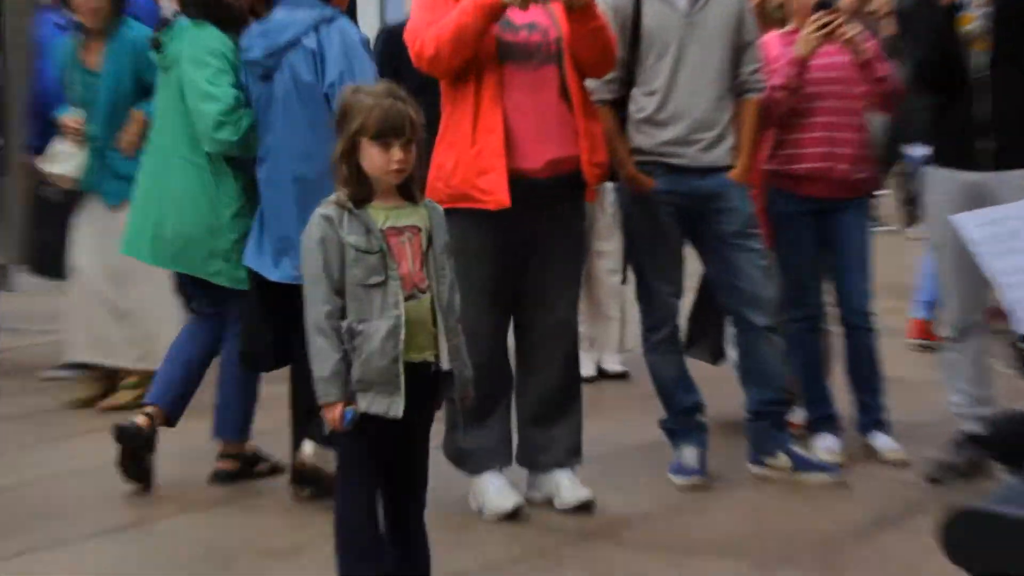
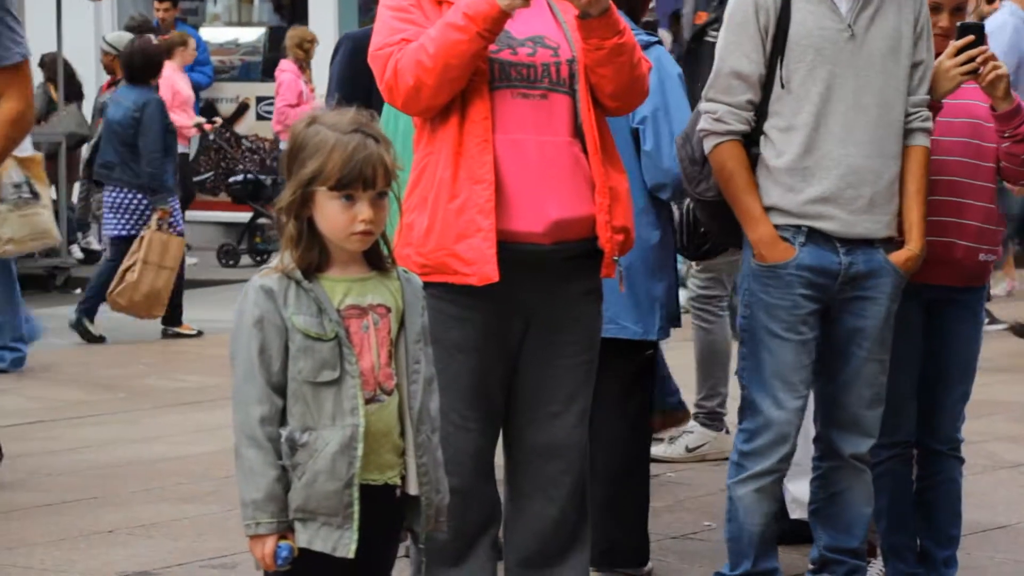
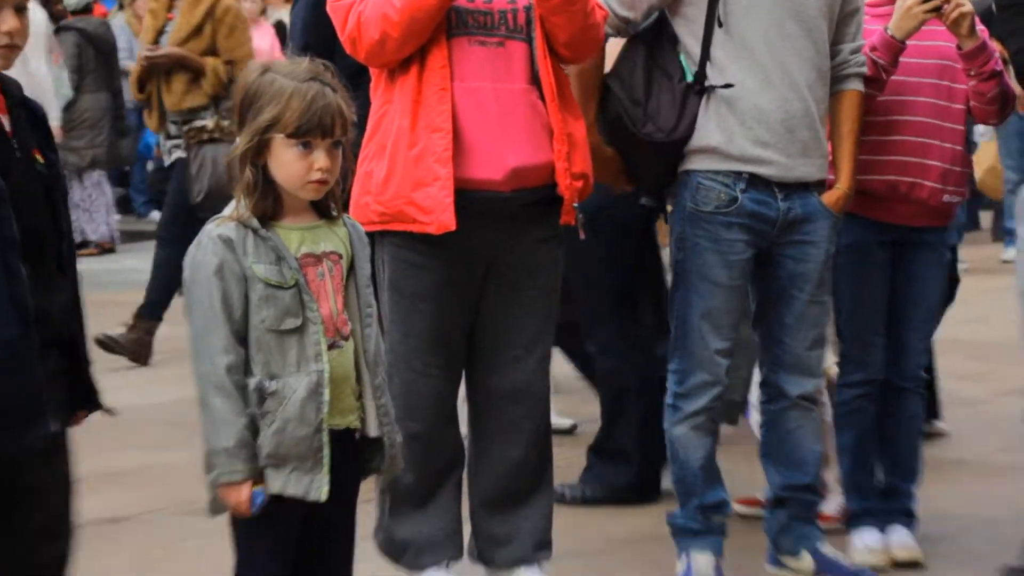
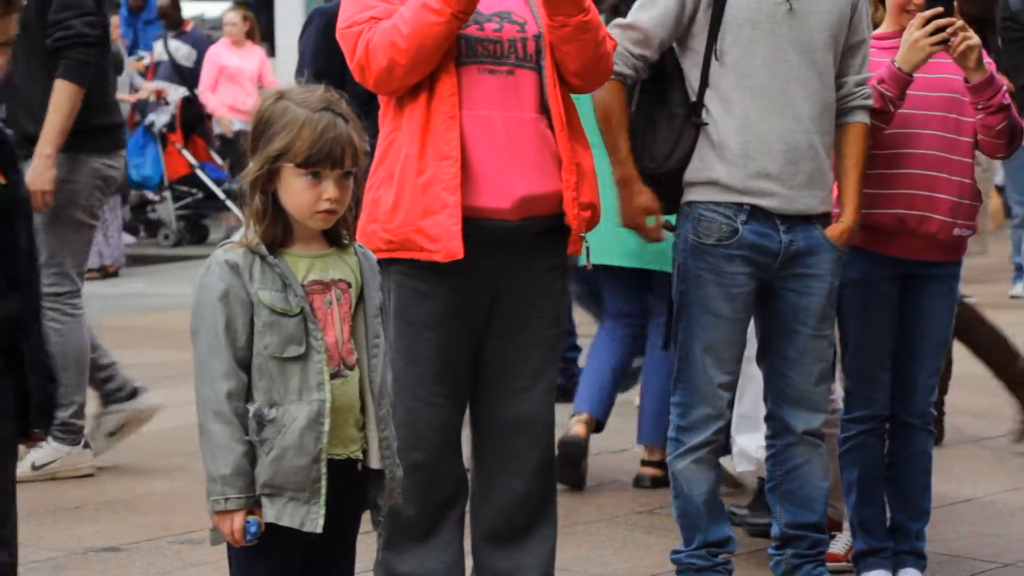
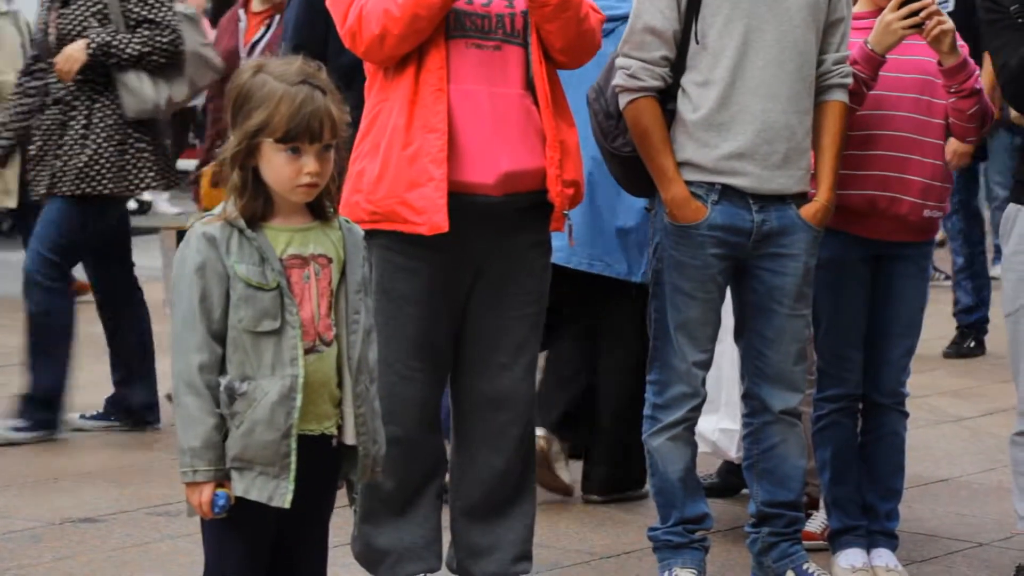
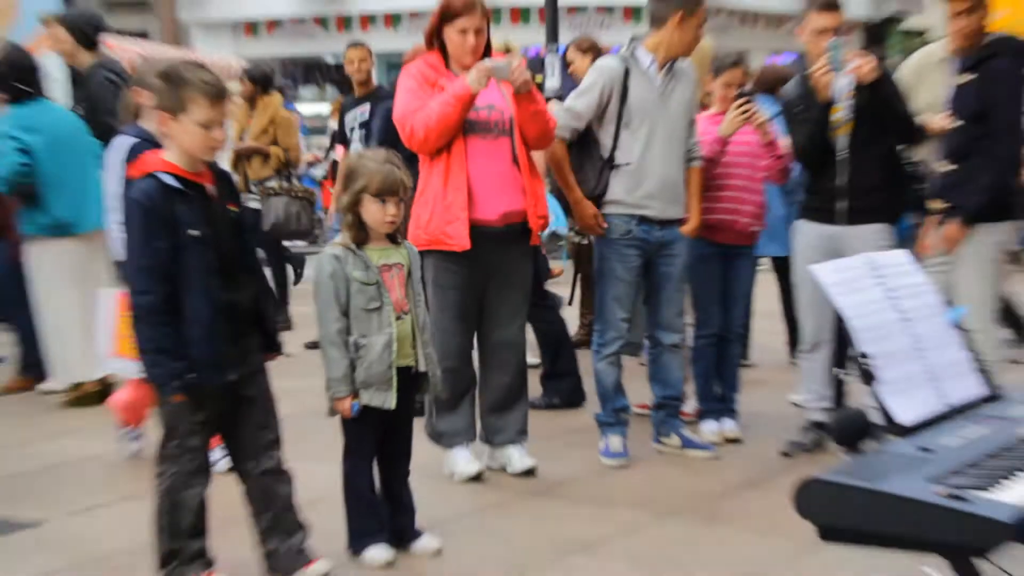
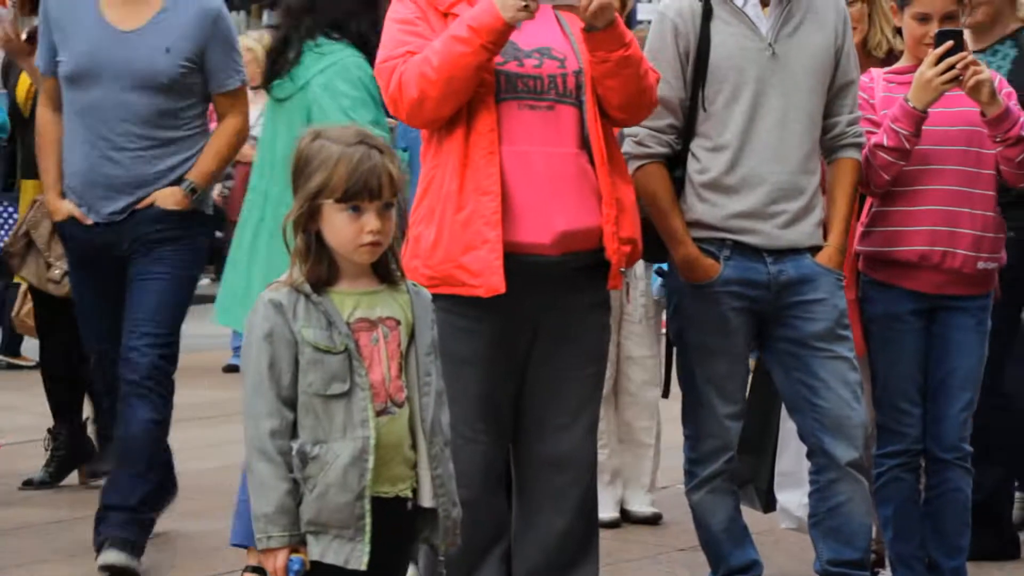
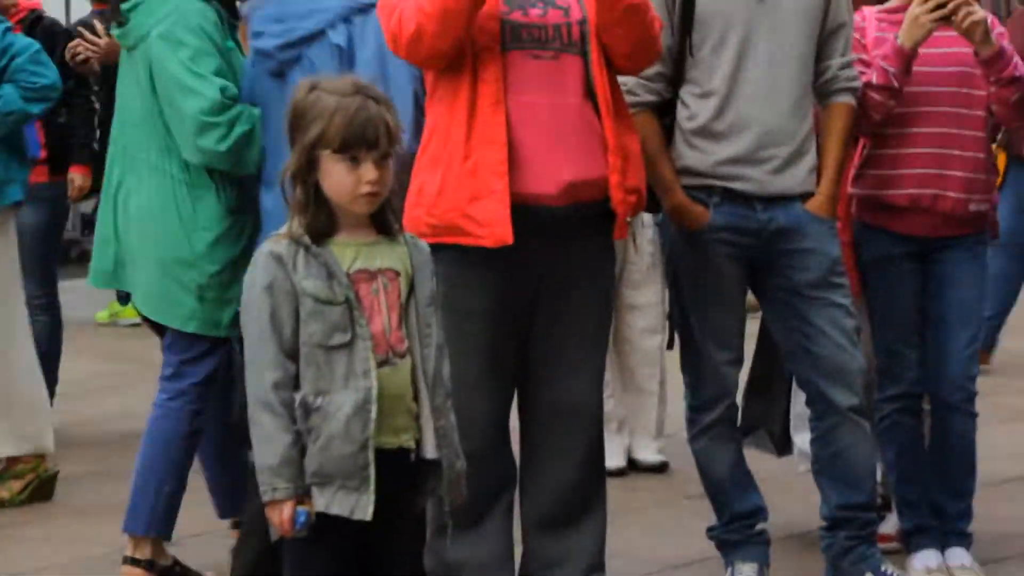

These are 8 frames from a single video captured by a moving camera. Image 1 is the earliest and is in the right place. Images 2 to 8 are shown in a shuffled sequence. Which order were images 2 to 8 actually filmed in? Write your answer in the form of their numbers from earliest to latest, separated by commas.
8, 7, 2, 5, 4, 3, 6
